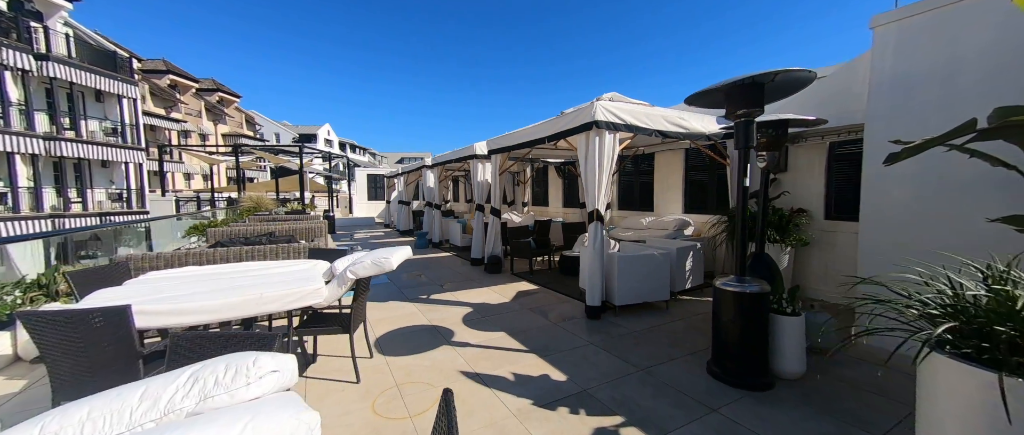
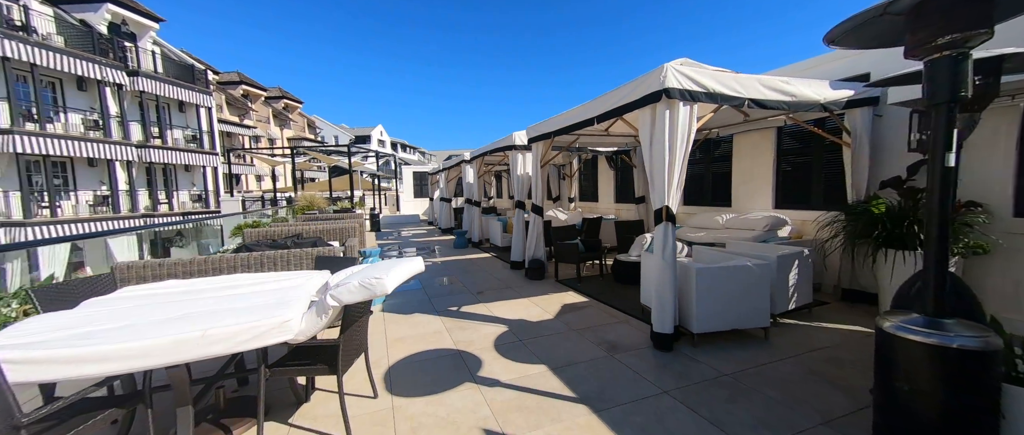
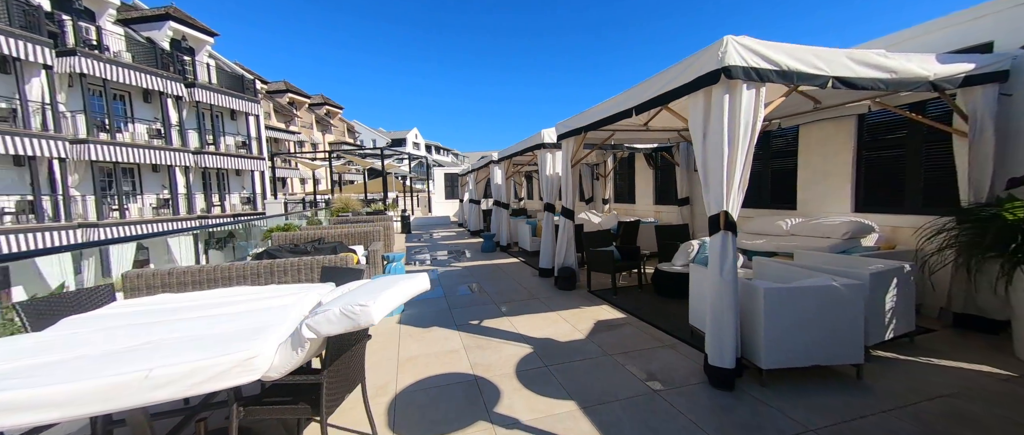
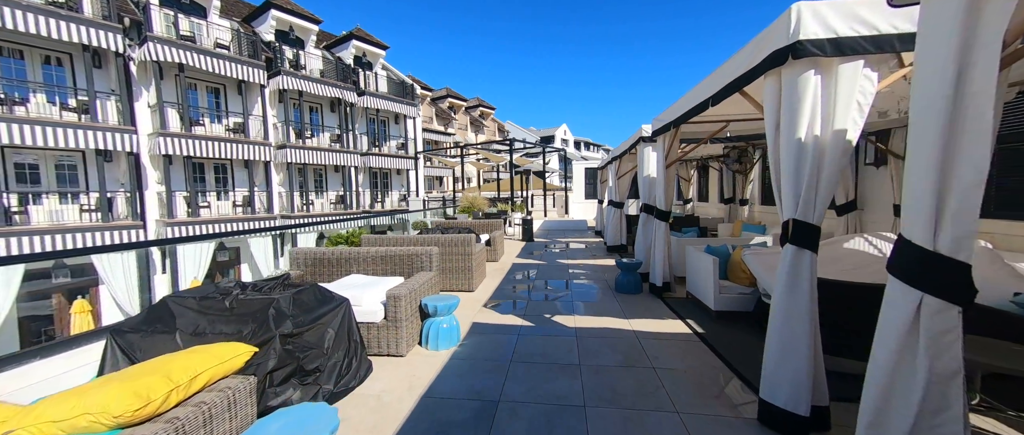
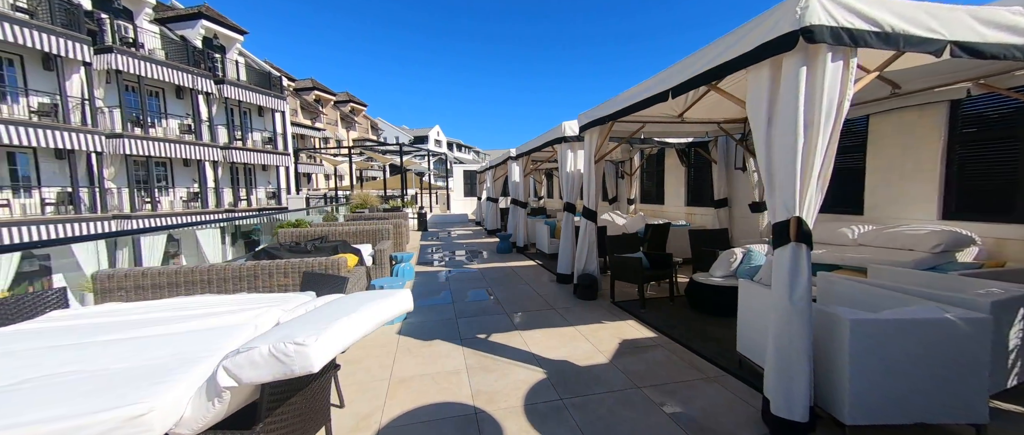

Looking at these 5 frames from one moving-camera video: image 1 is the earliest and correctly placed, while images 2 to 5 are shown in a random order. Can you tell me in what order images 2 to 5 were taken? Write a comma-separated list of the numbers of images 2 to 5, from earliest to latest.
2, 3, 5, 4
